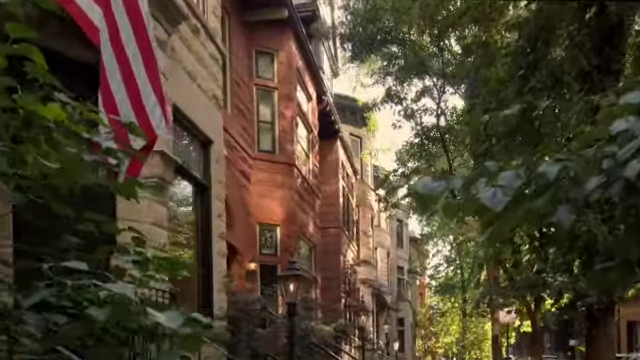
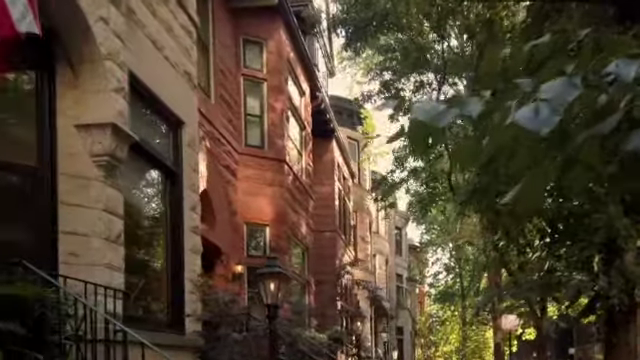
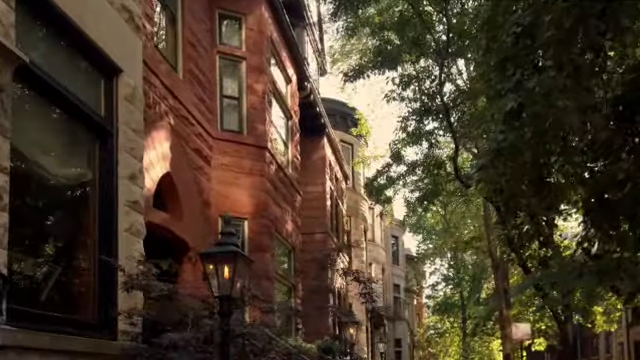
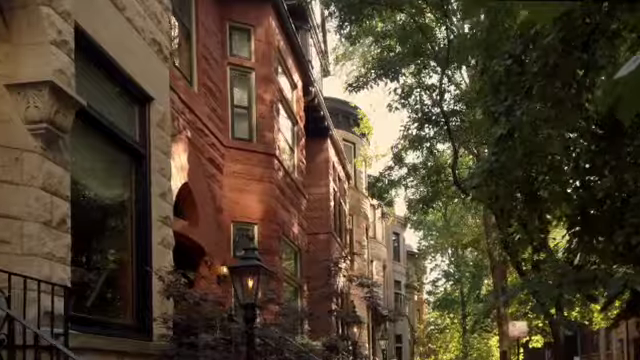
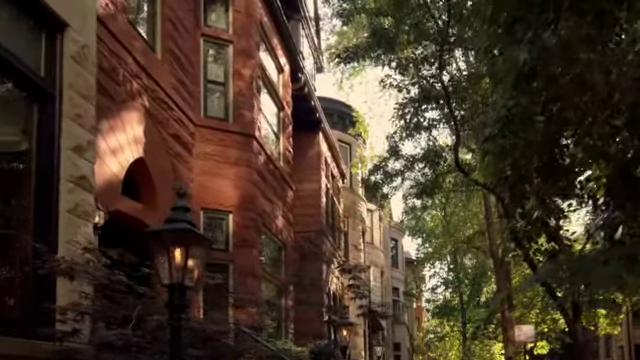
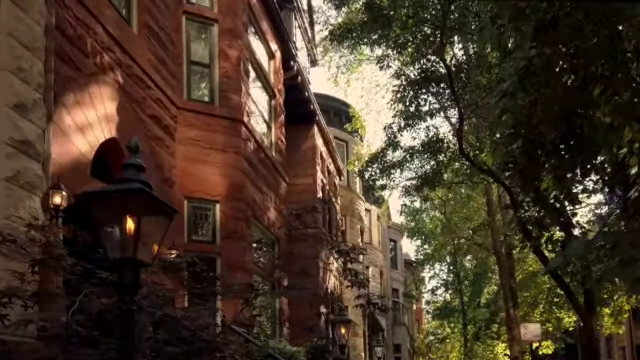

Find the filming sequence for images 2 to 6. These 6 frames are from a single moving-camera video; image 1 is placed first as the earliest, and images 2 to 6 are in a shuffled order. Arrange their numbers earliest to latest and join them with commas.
2, 4, 3, 5, 6
